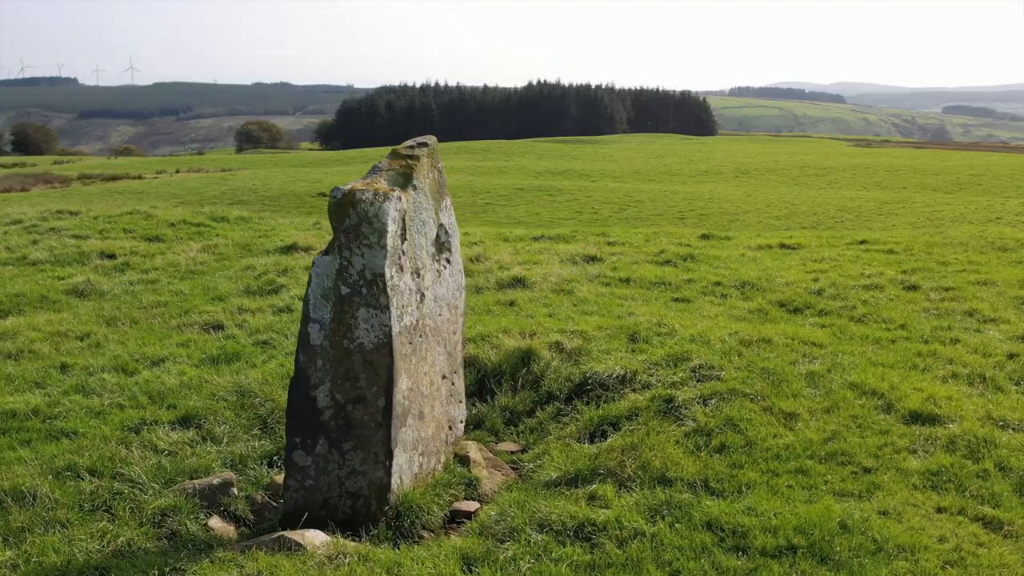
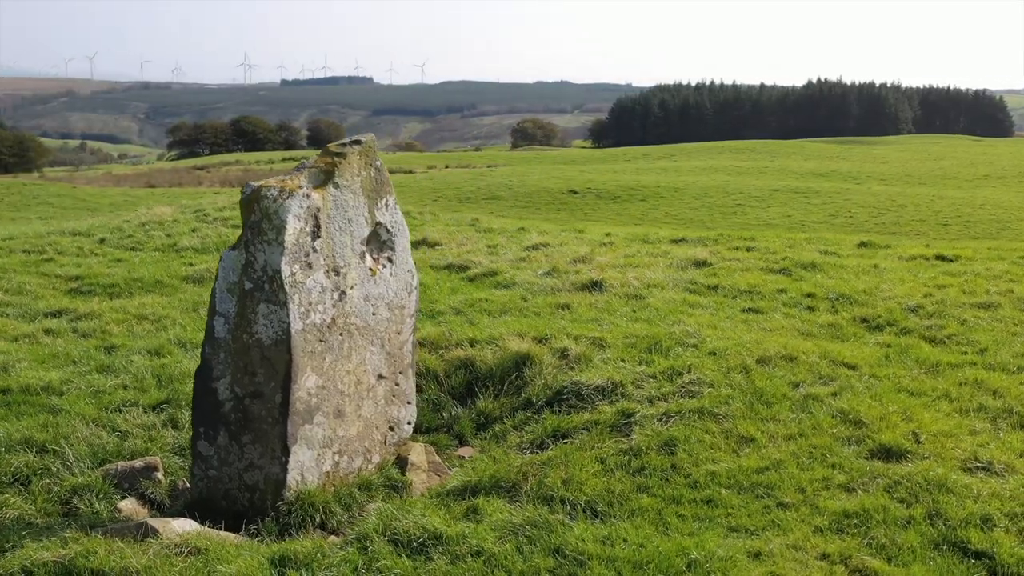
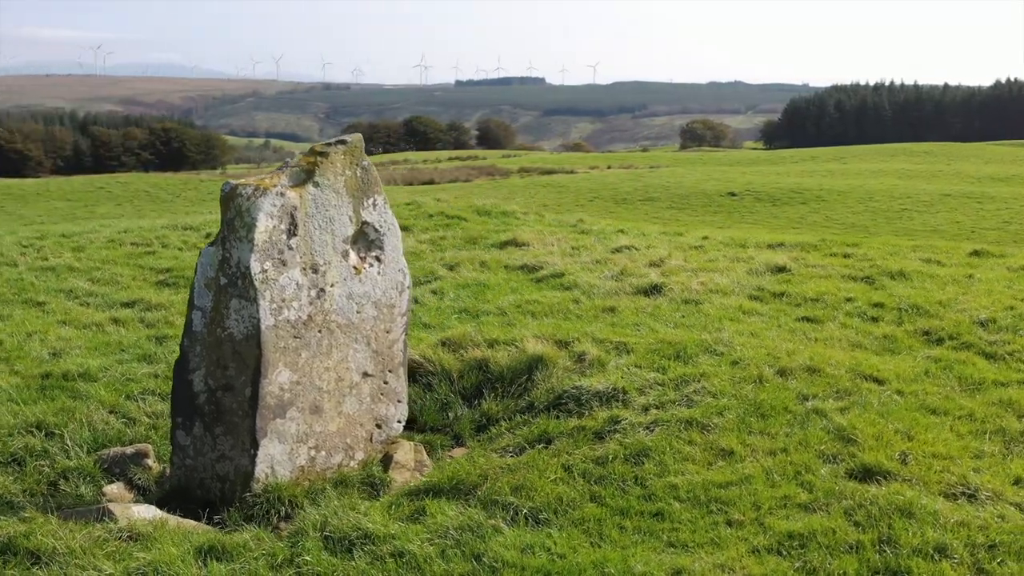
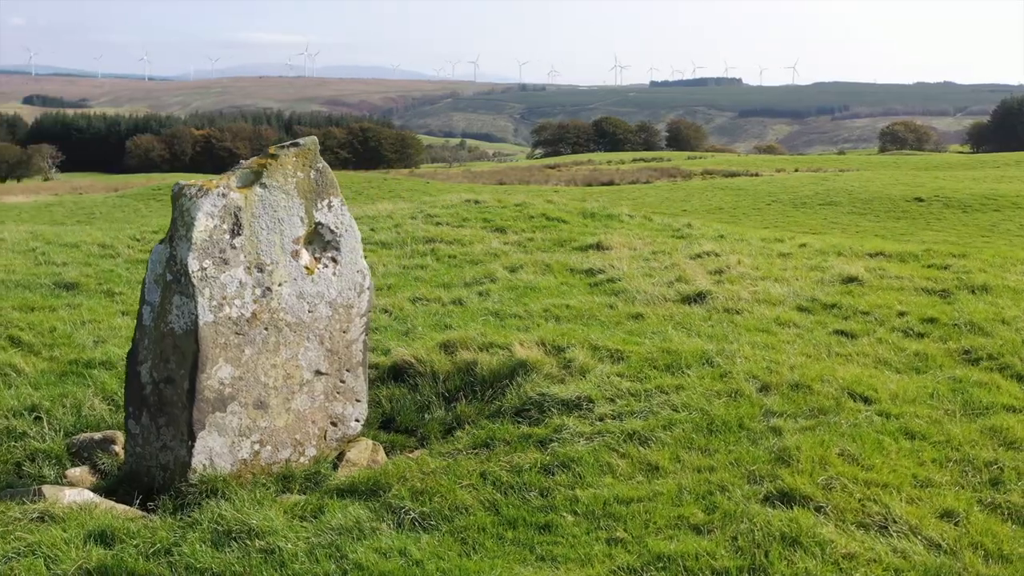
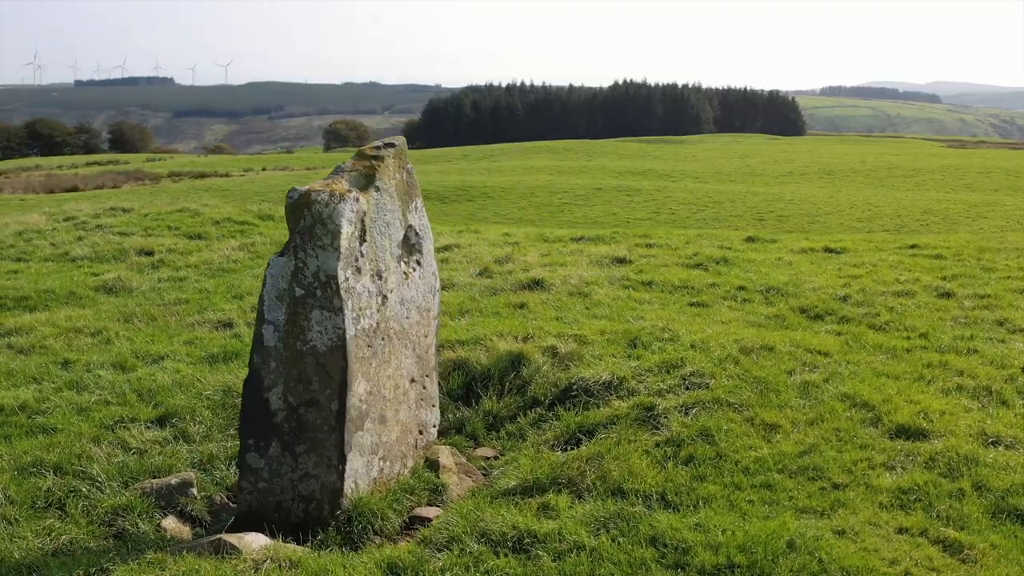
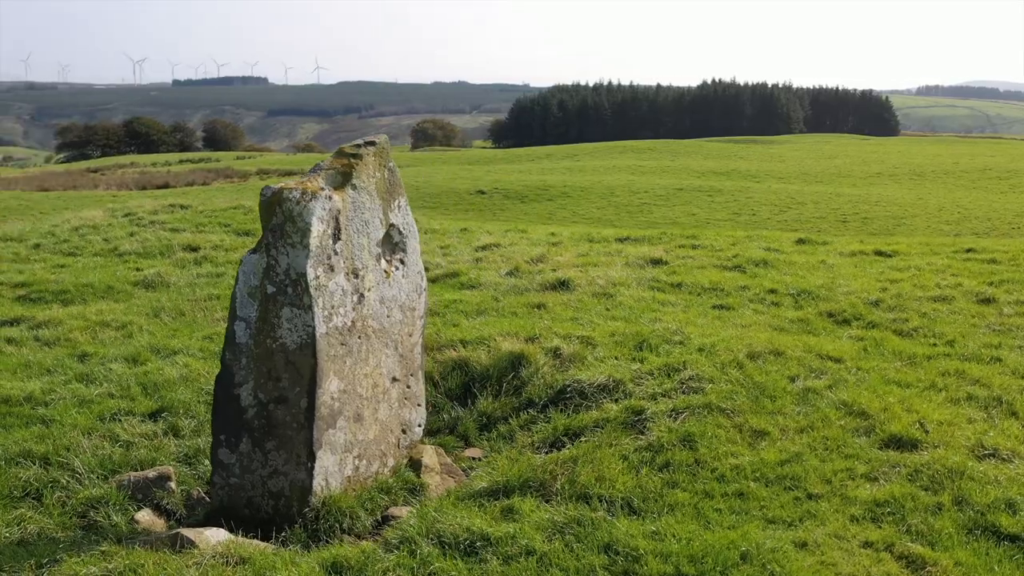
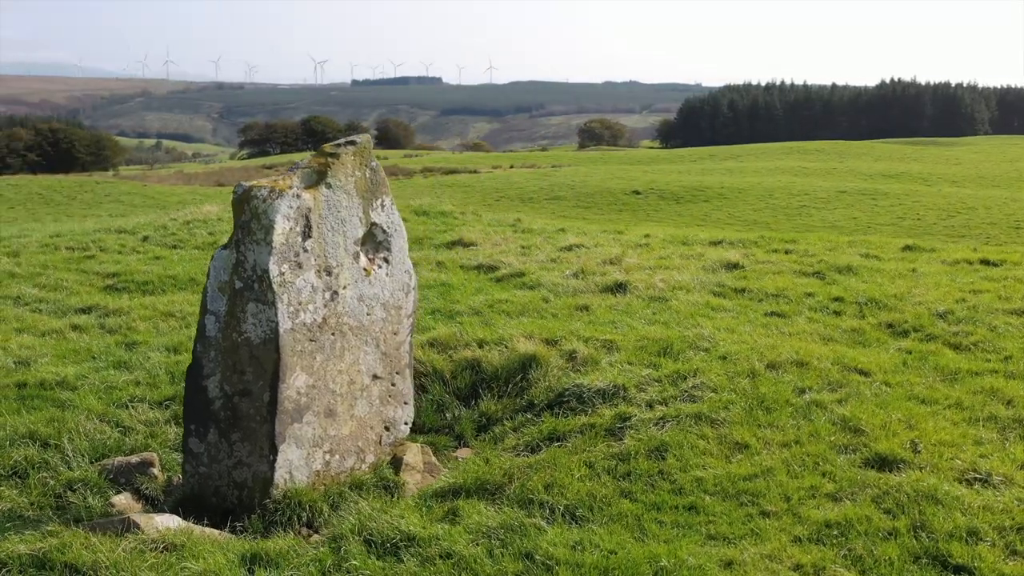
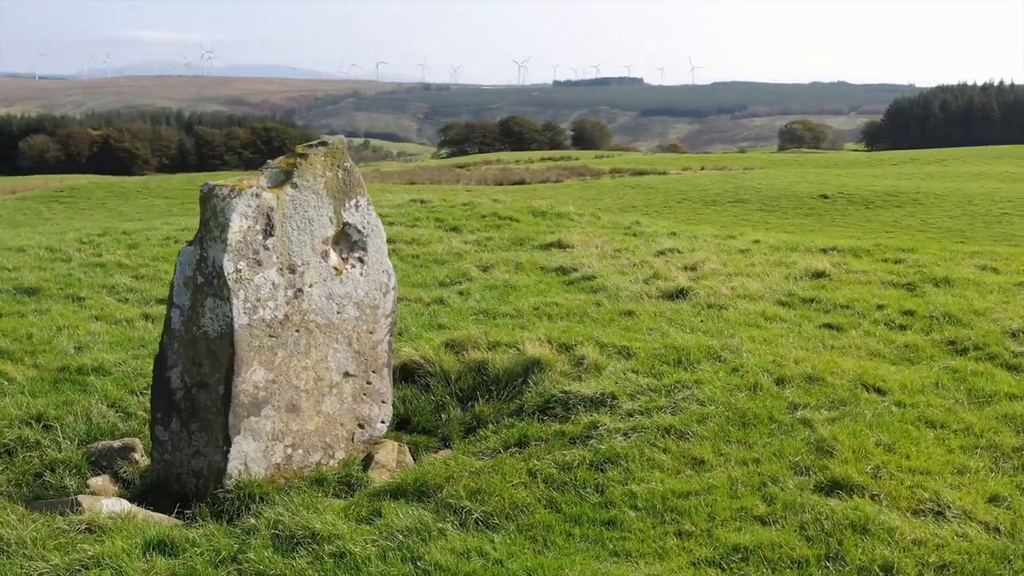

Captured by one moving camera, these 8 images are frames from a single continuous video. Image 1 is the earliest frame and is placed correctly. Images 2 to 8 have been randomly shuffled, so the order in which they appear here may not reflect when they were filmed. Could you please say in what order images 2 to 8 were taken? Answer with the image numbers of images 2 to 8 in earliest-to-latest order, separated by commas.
5, 6, 2, 7, 3, 8, 4
